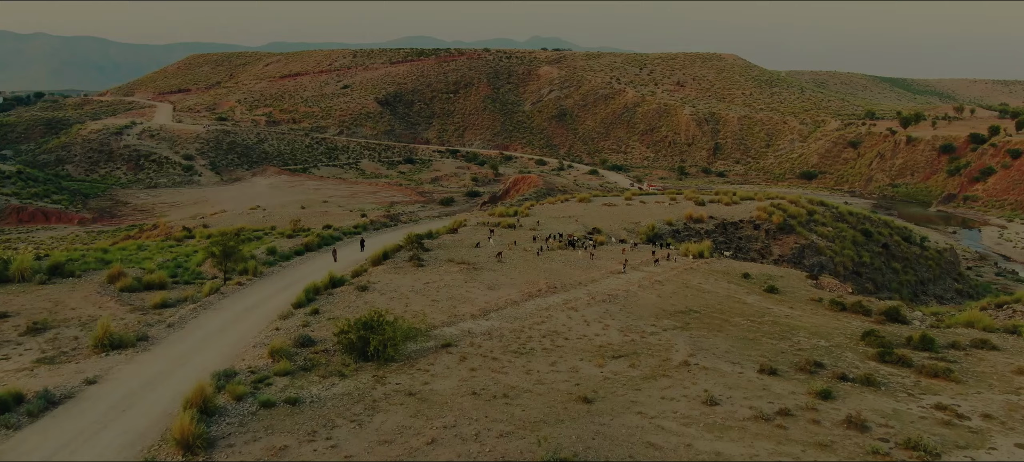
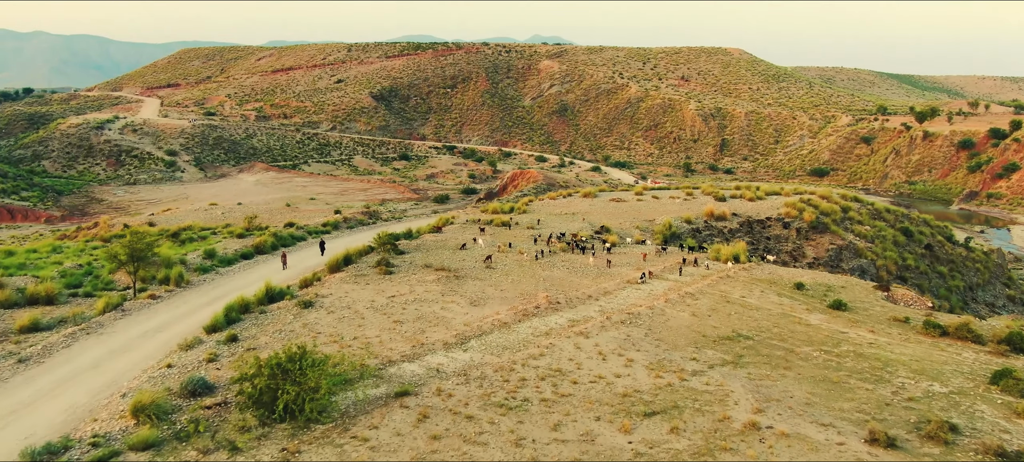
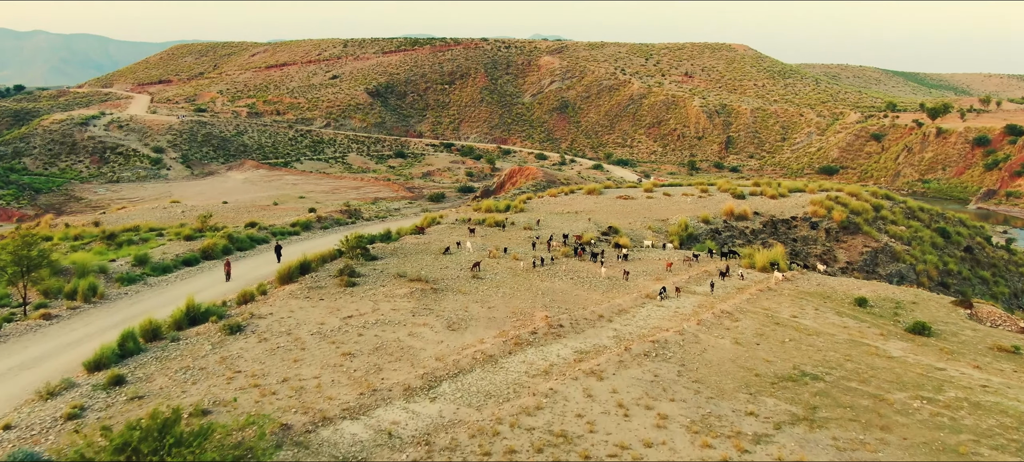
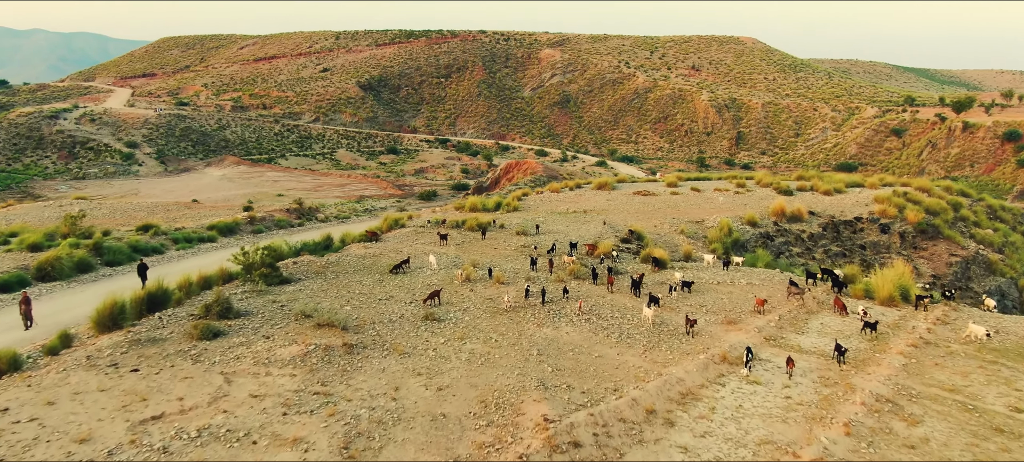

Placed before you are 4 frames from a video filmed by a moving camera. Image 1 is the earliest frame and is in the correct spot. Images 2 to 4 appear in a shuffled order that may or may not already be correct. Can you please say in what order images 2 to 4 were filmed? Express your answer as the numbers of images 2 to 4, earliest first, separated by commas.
2, 3, 4
